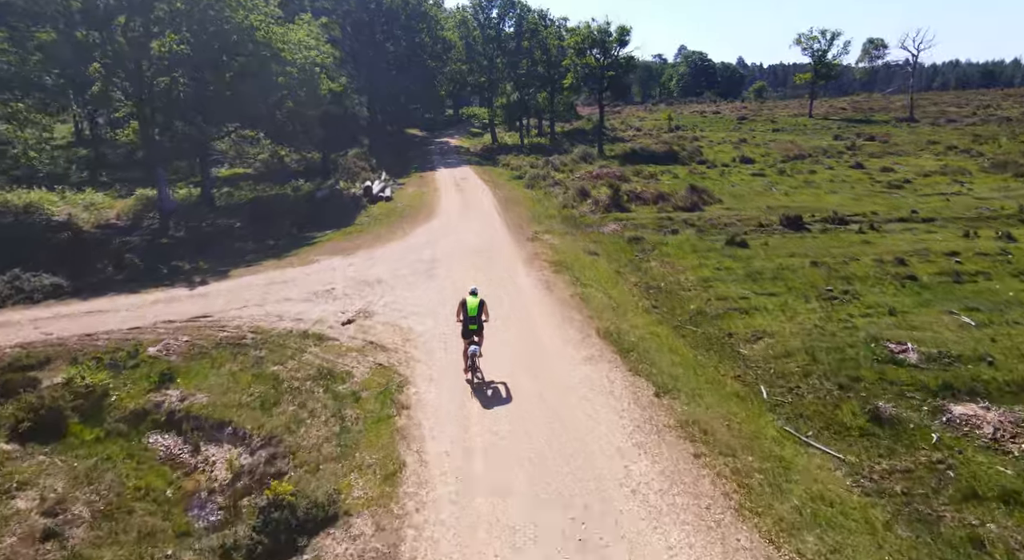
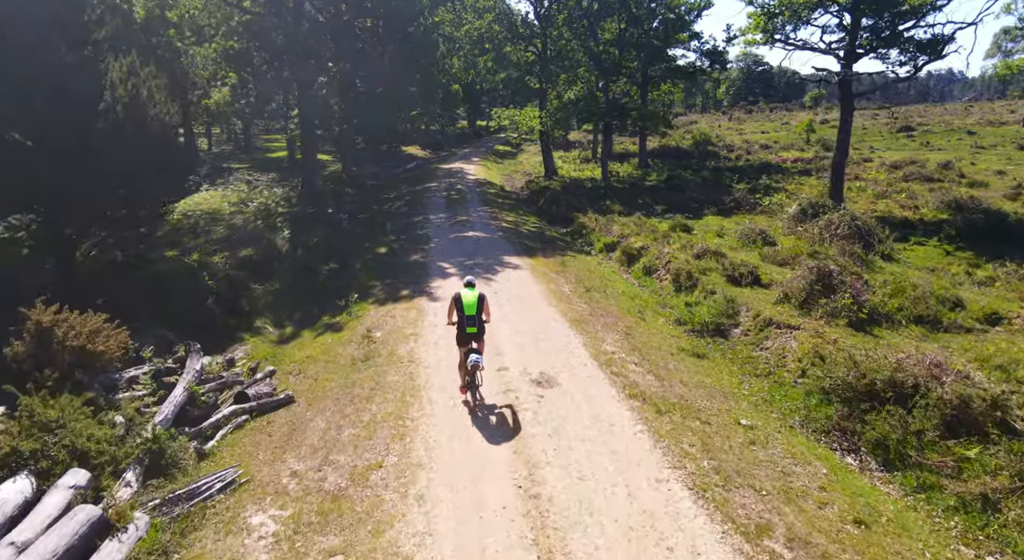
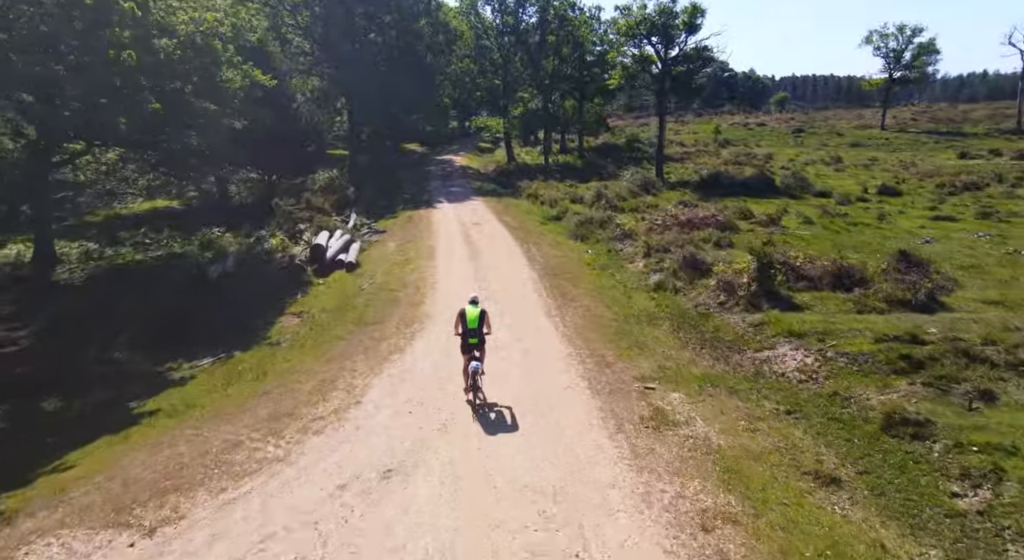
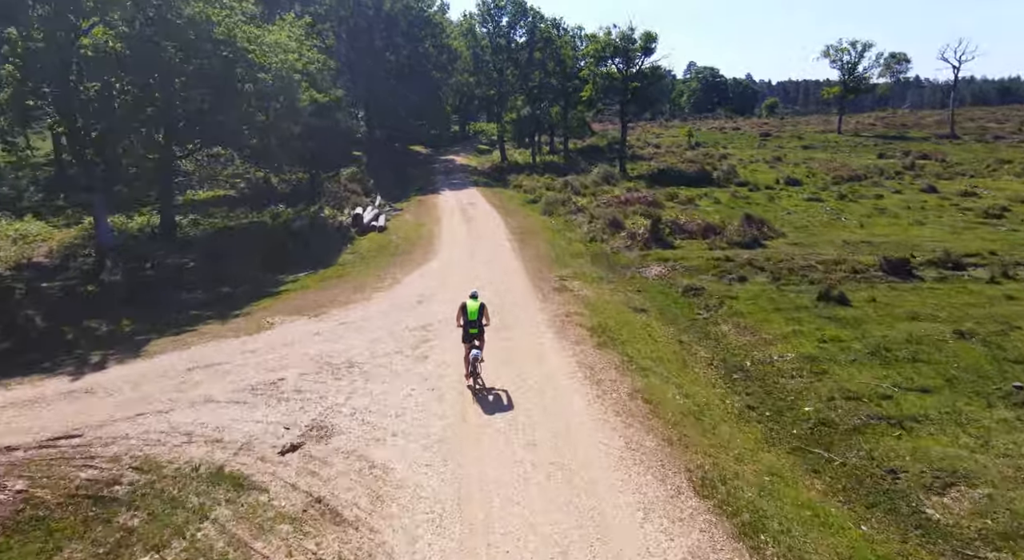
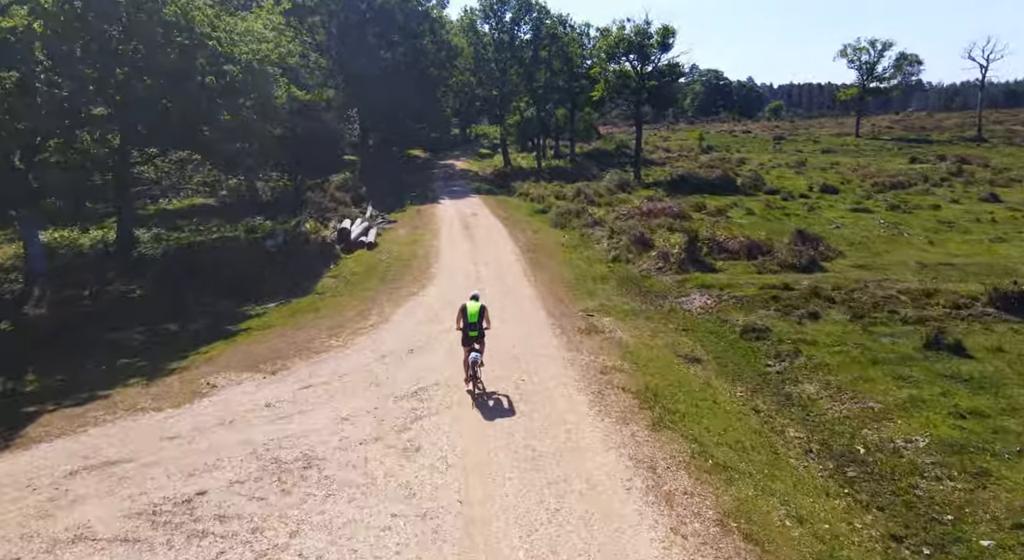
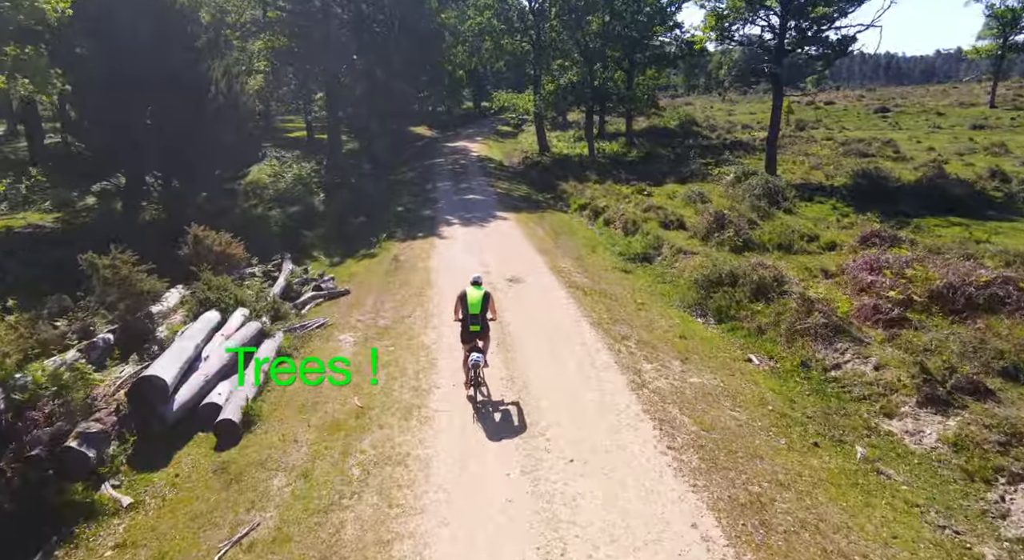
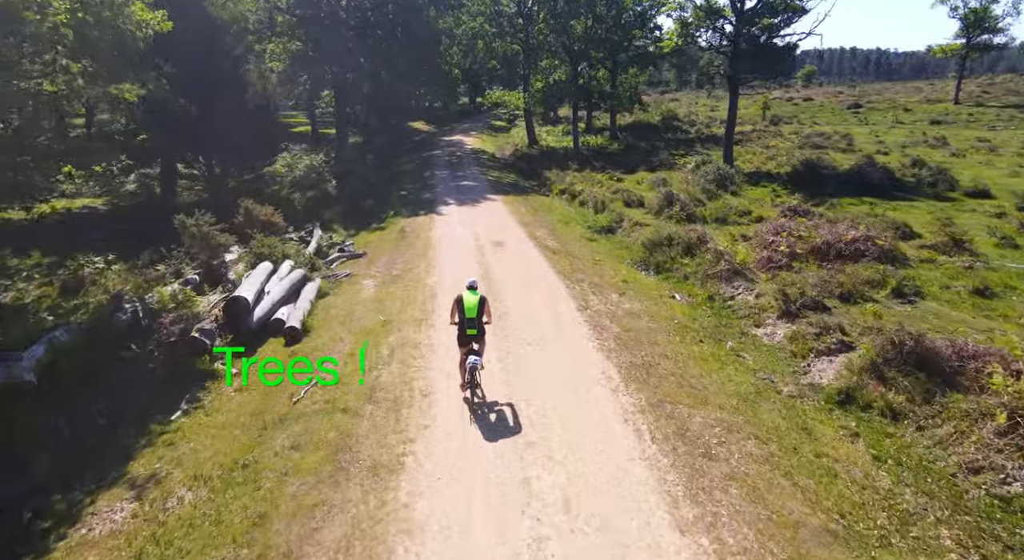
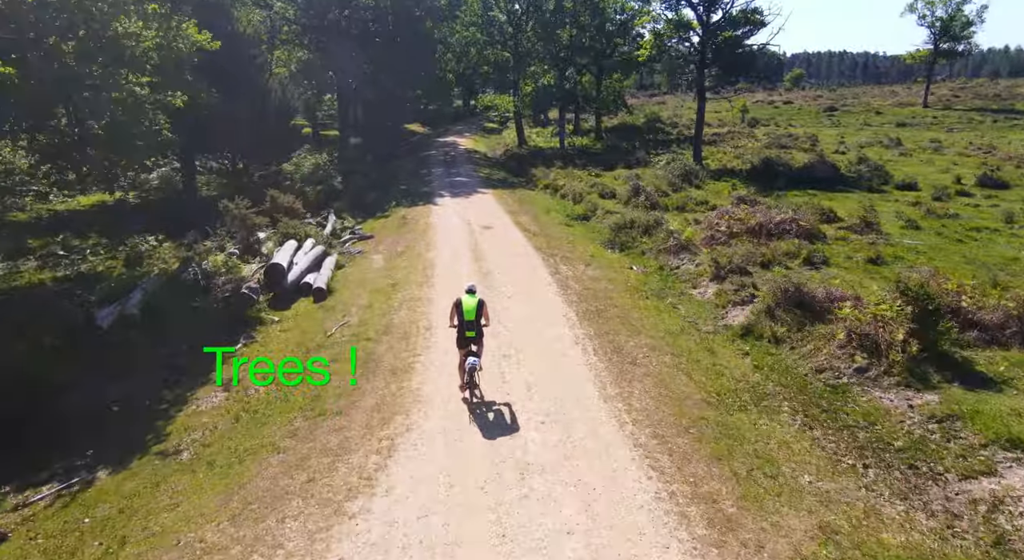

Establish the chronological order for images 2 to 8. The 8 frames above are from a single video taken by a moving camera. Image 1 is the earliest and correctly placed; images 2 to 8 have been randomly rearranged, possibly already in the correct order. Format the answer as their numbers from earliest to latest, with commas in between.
4, 5, 3, 8, 7, 6, 2
